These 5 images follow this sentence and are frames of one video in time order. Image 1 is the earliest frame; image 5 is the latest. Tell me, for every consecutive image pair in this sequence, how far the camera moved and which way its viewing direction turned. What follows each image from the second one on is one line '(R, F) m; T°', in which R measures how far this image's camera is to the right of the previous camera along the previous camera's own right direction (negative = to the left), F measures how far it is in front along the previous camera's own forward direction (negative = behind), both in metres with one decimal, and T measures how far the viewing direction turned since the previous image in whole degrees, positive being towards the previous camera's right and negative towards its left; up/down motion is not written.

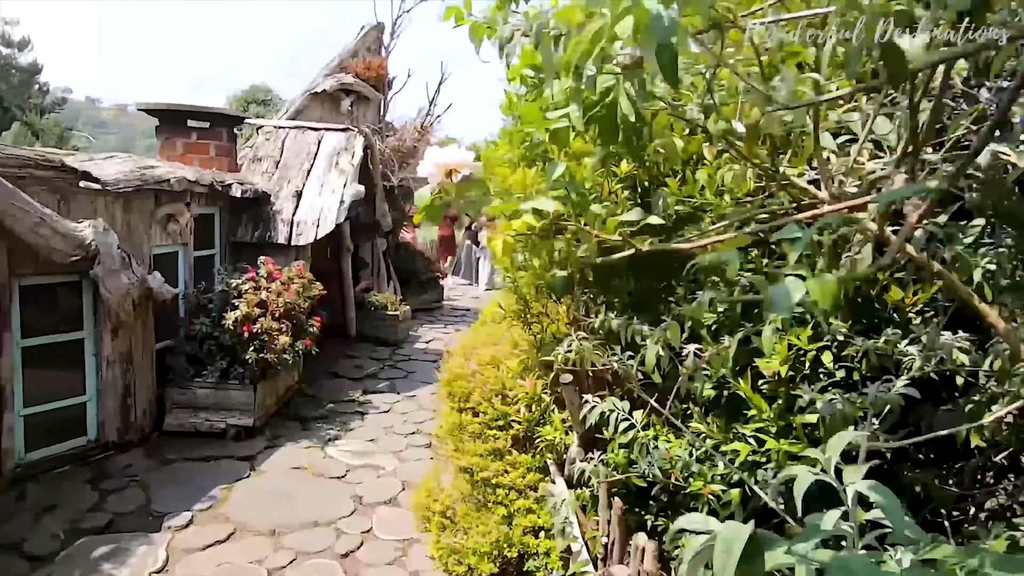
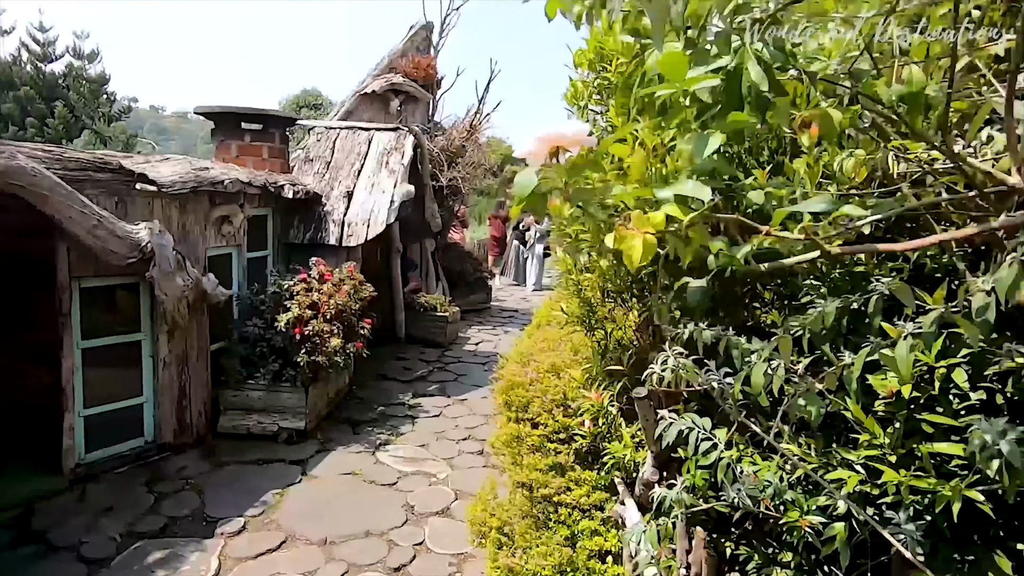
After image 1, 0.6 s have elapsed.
(-0.1, +0.2) m; -4°
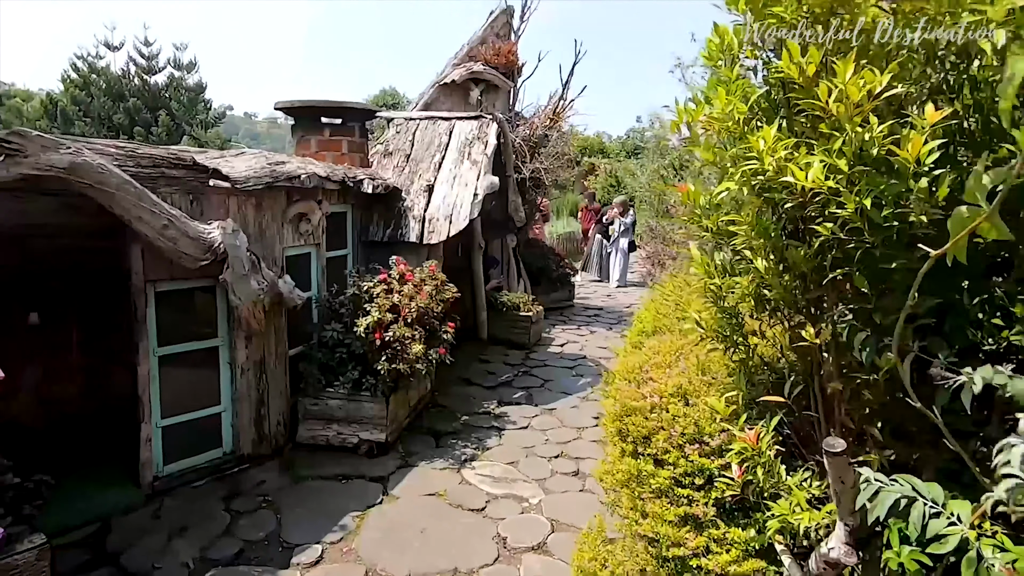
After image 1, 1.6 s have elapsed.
(-0.2, +0.5) m; -7°
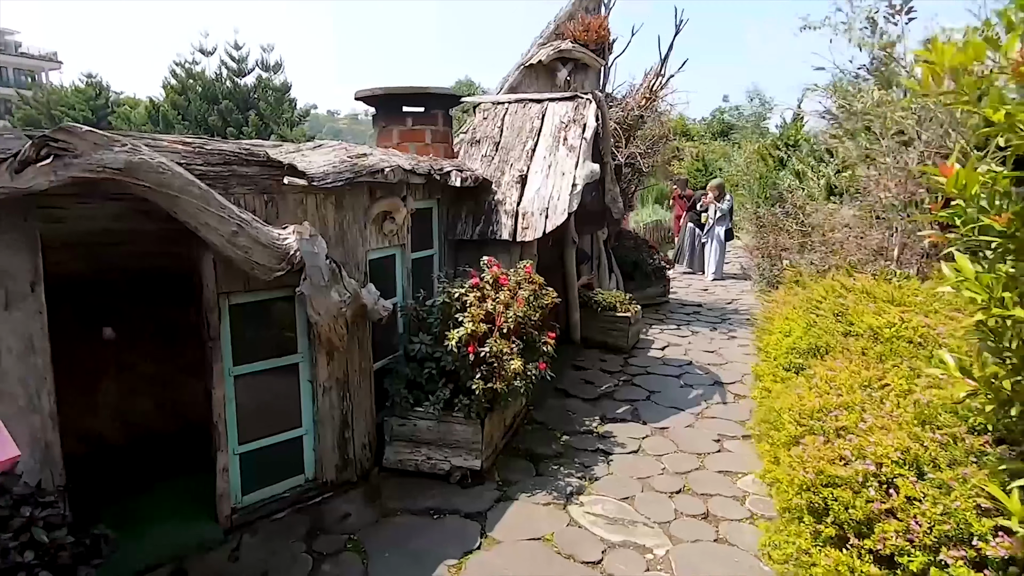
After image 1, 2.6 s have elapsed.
(-0.3, +0.6) m; -7°
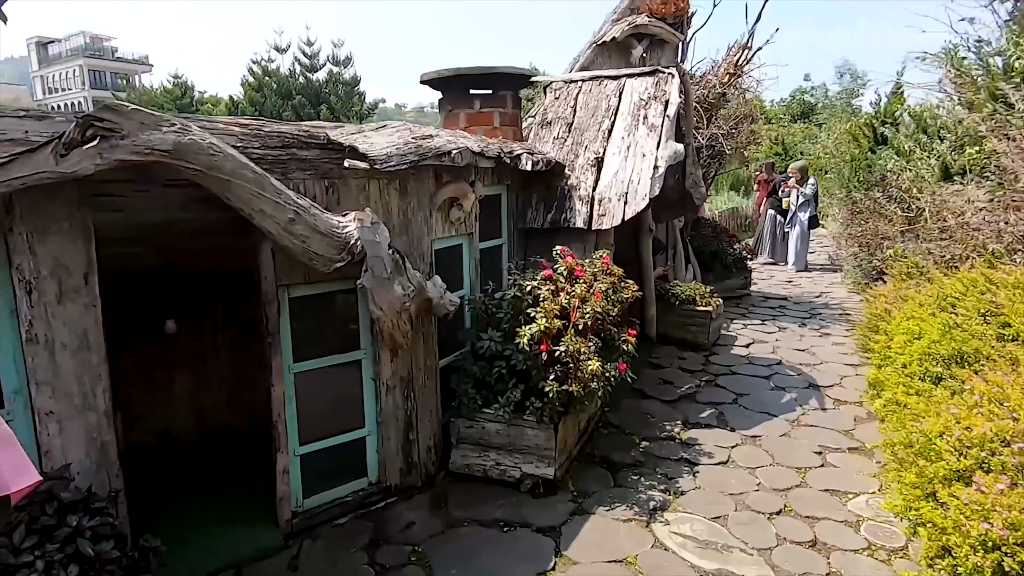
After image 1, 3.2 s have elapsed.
(-0.1, +0.3) m; -6°
